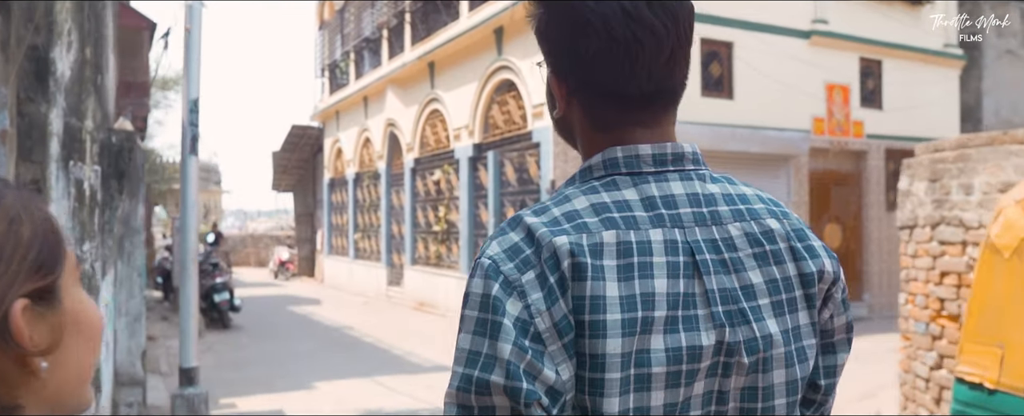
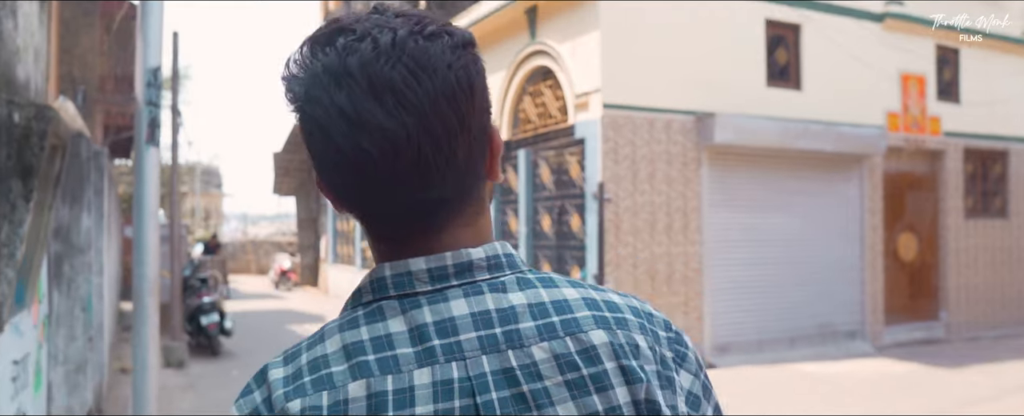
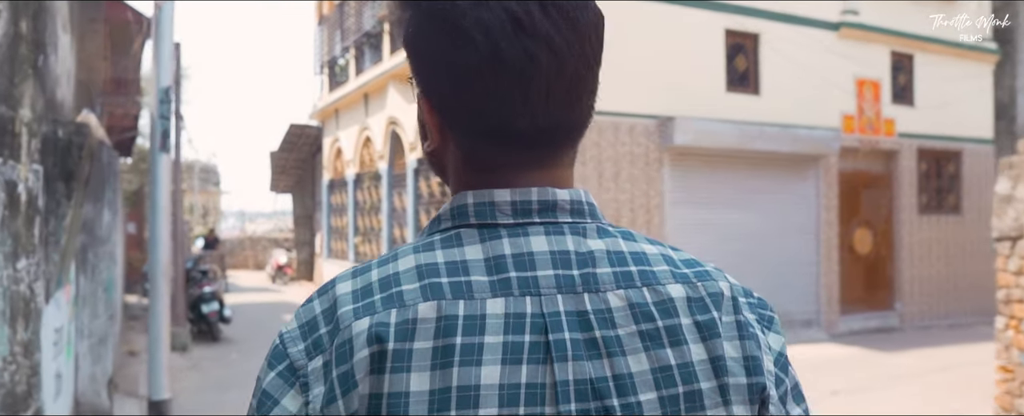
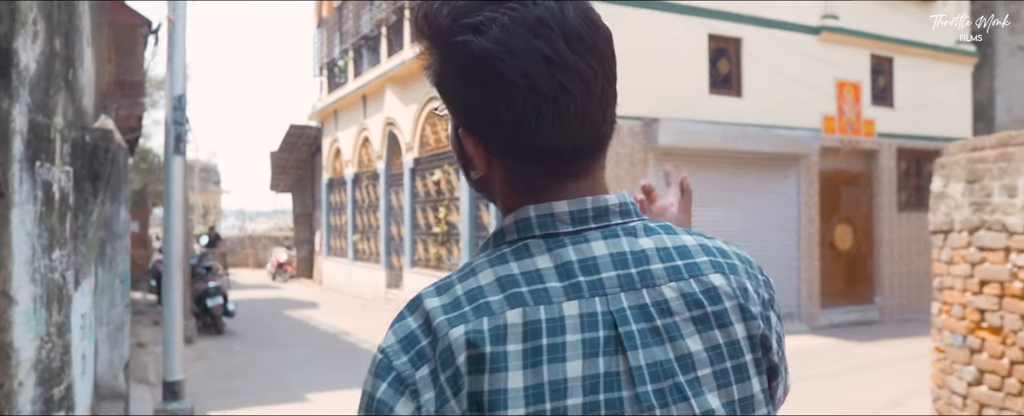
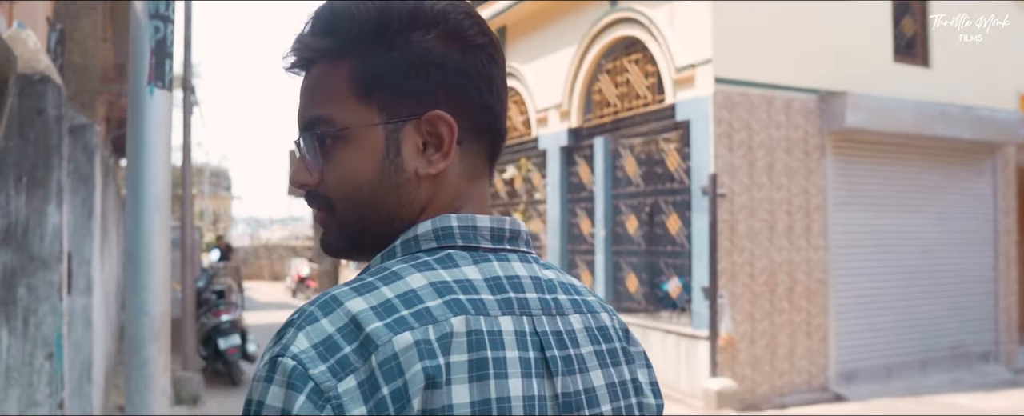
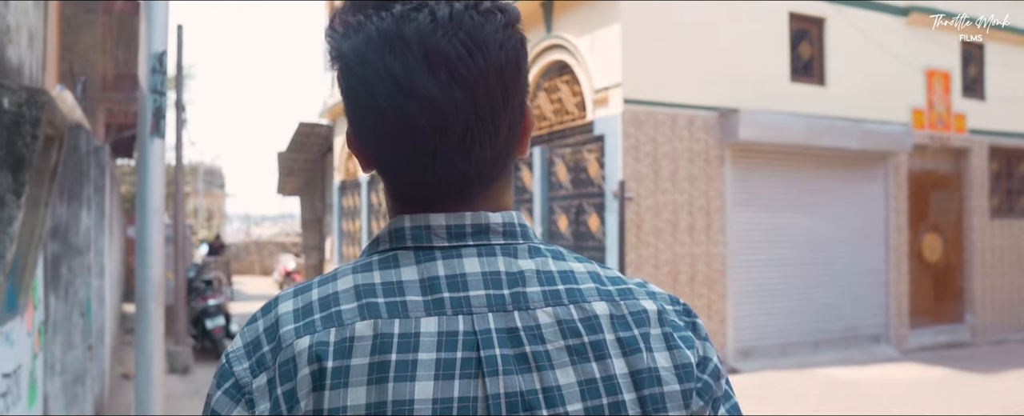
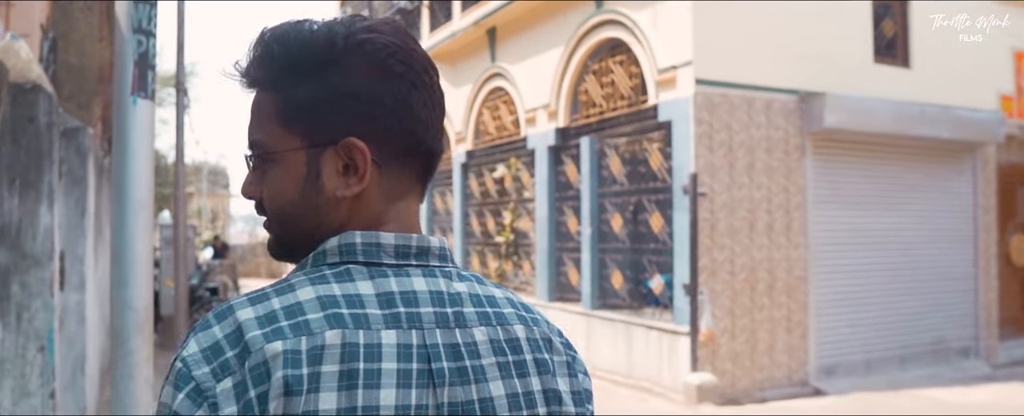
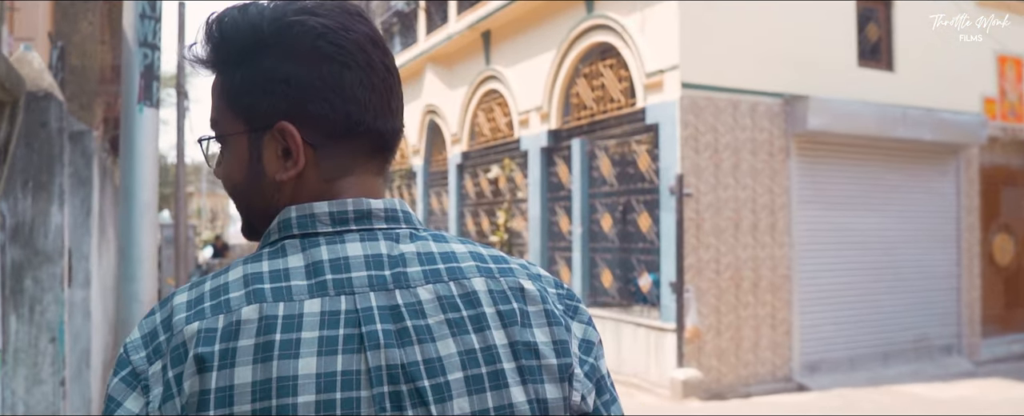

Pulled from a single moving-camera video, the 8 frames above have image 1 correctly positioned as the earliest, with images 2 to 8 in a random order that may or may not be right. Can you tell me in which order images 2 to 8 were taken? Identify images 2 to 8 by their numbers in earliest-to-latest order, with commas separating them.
4, 3, 2, 6, 8, 7, 5
